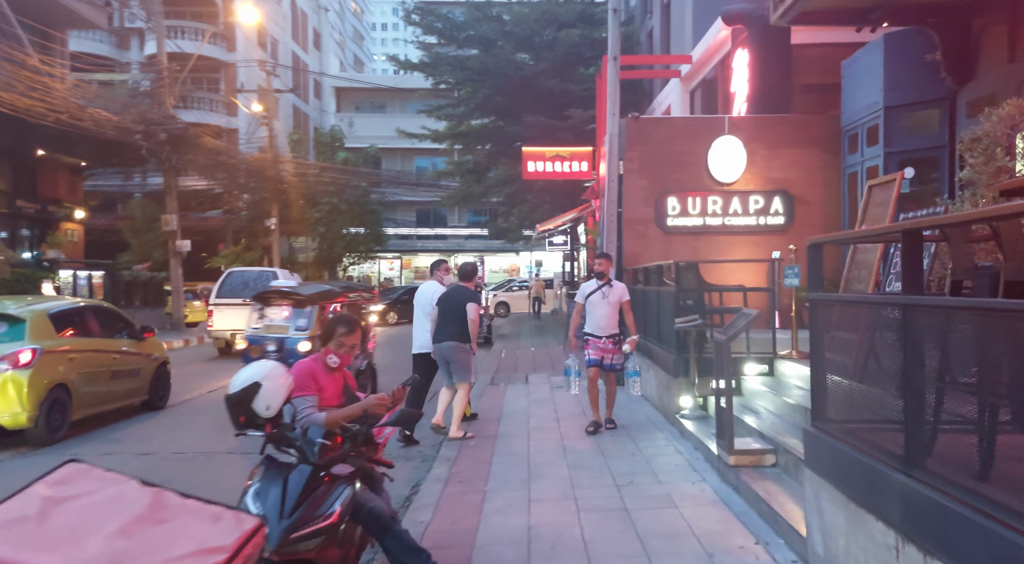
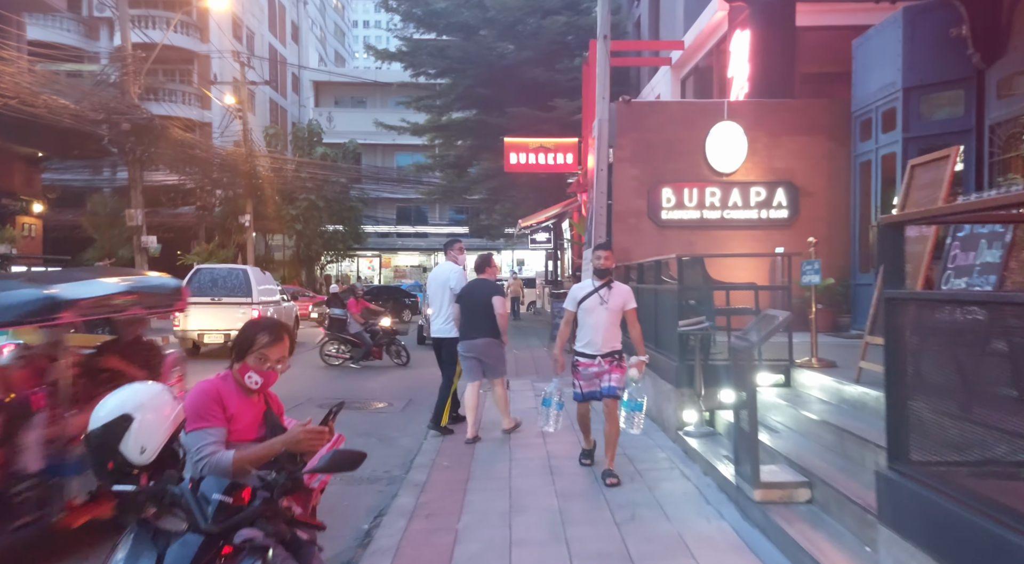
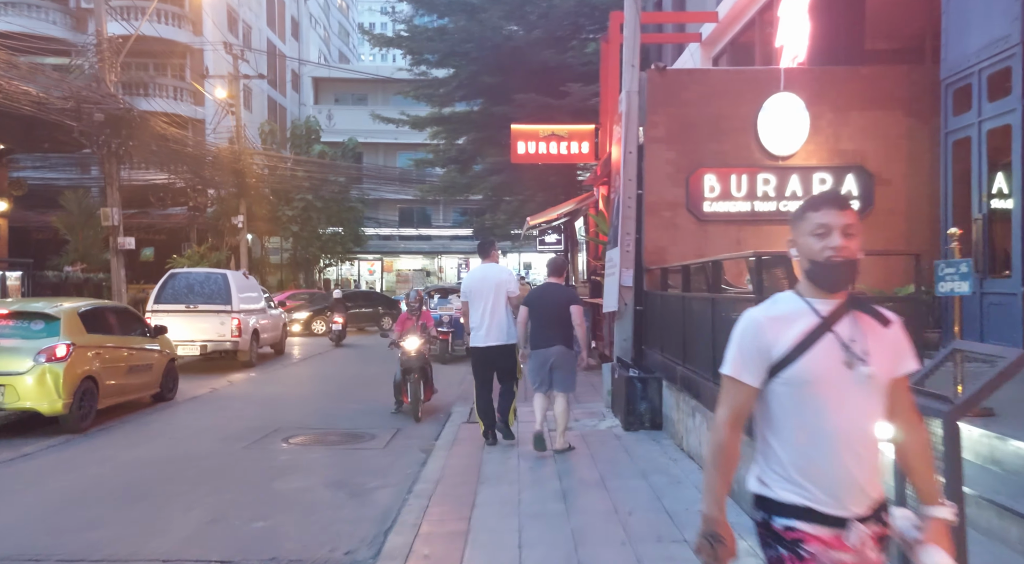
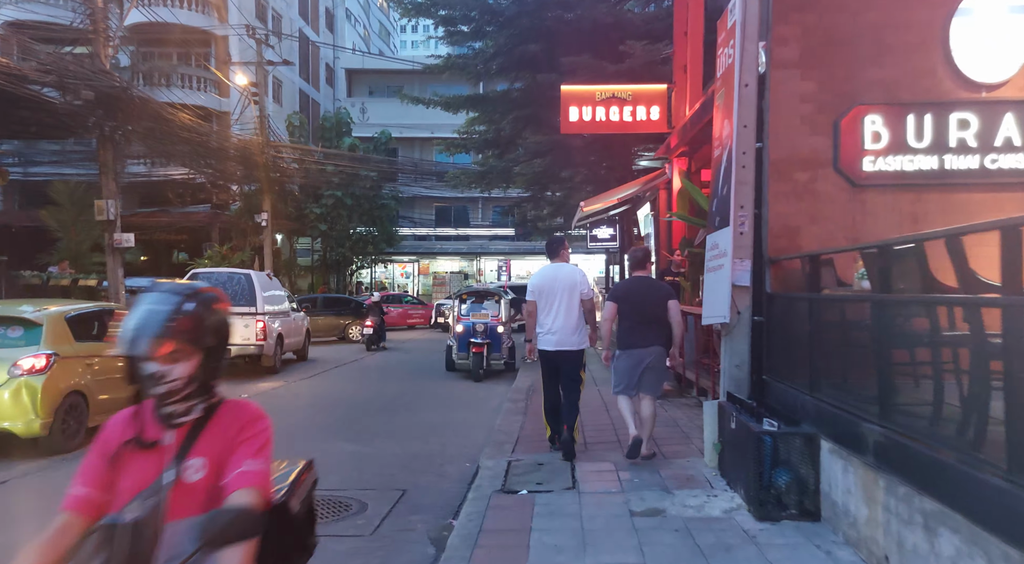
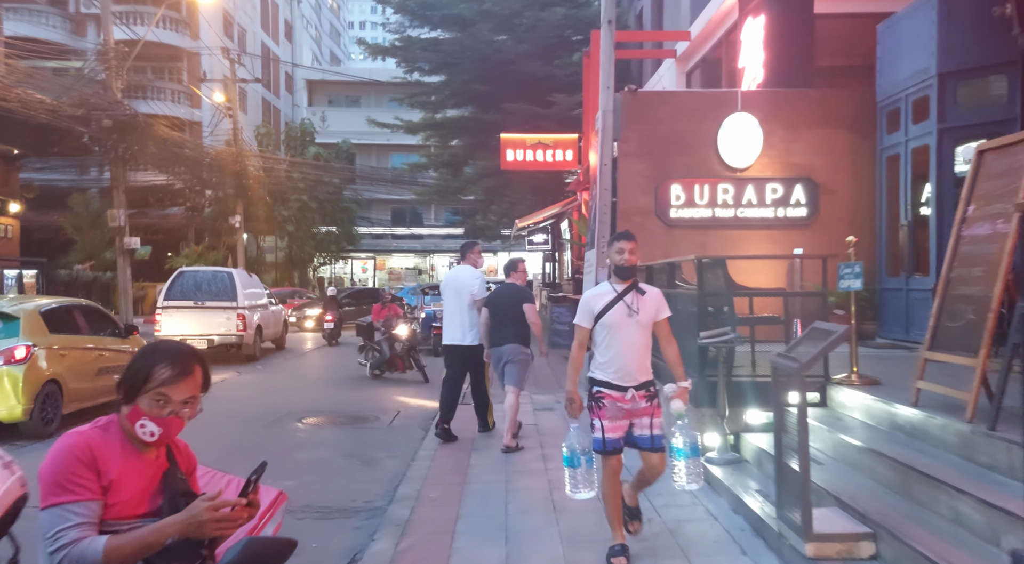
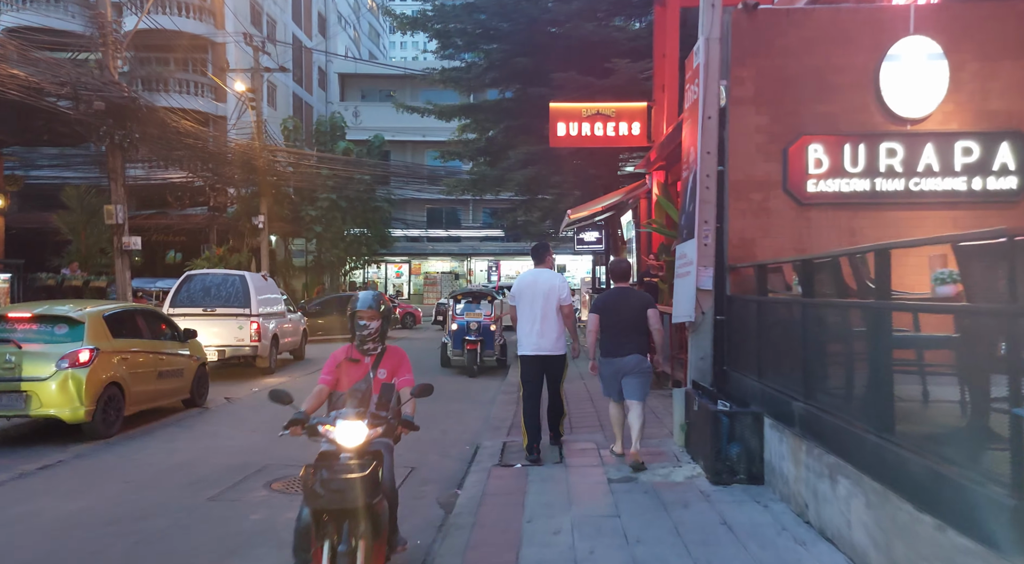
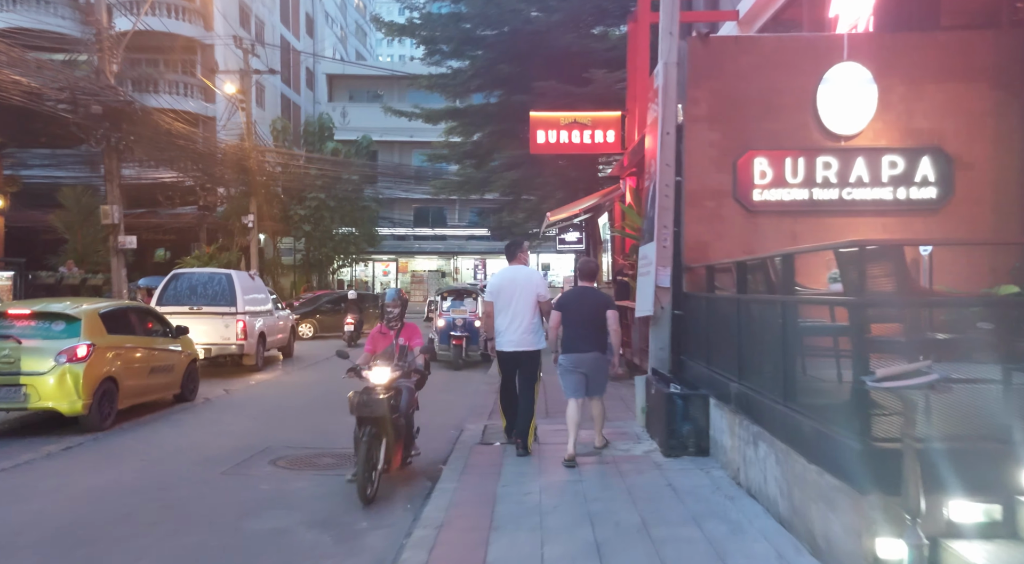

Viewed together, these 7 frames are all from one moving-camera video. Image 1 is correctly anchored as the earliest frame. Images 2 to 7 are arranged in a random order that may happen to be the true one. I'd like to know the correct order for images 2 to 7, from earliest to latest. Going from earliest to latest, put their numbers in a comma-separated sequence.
2, 5, 3, 7, 6, 4
